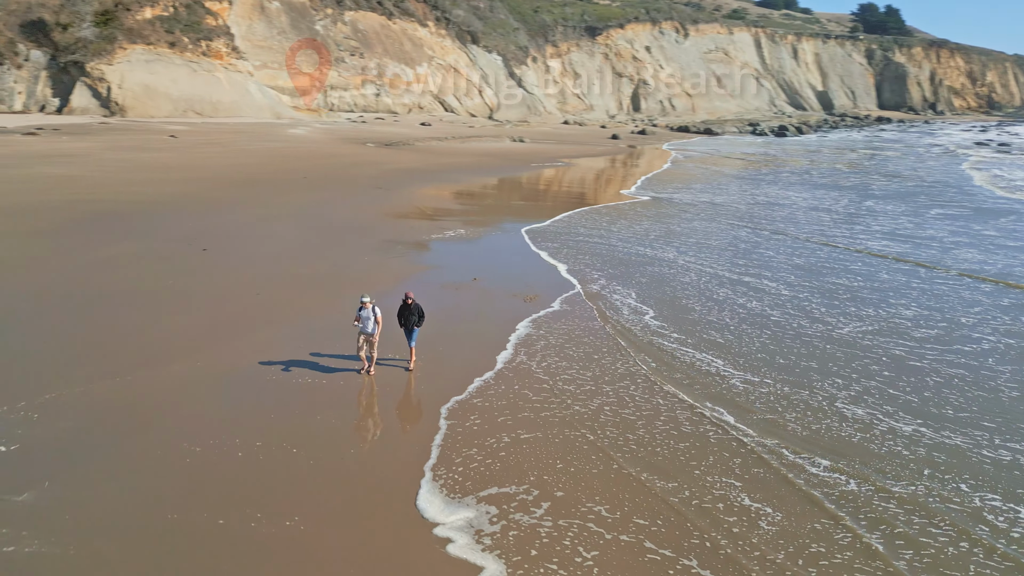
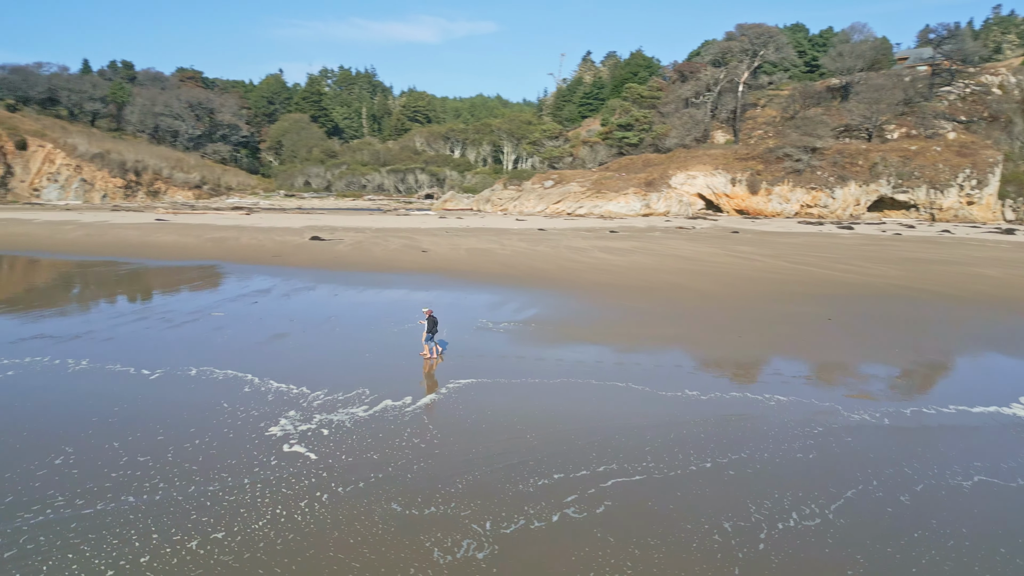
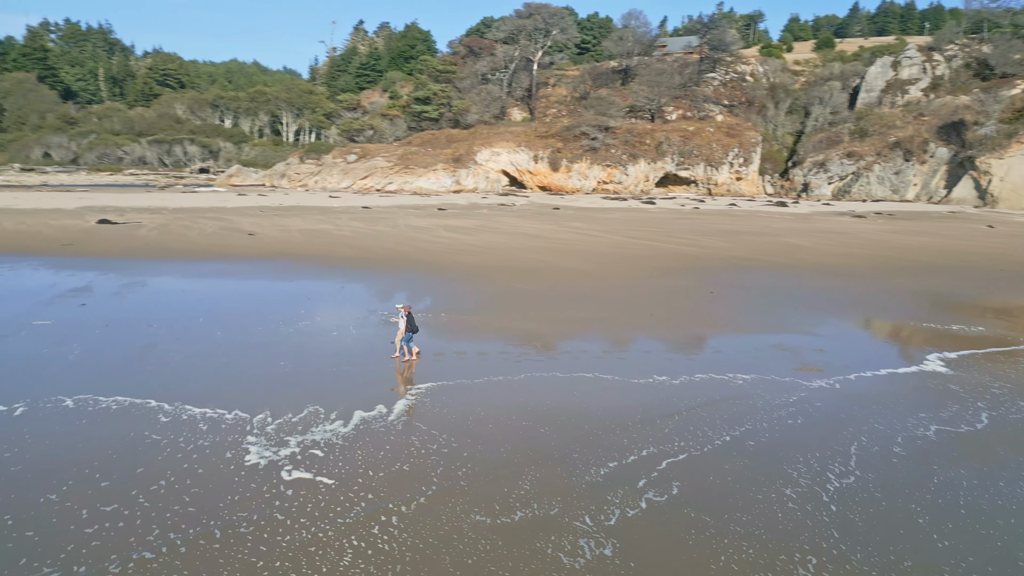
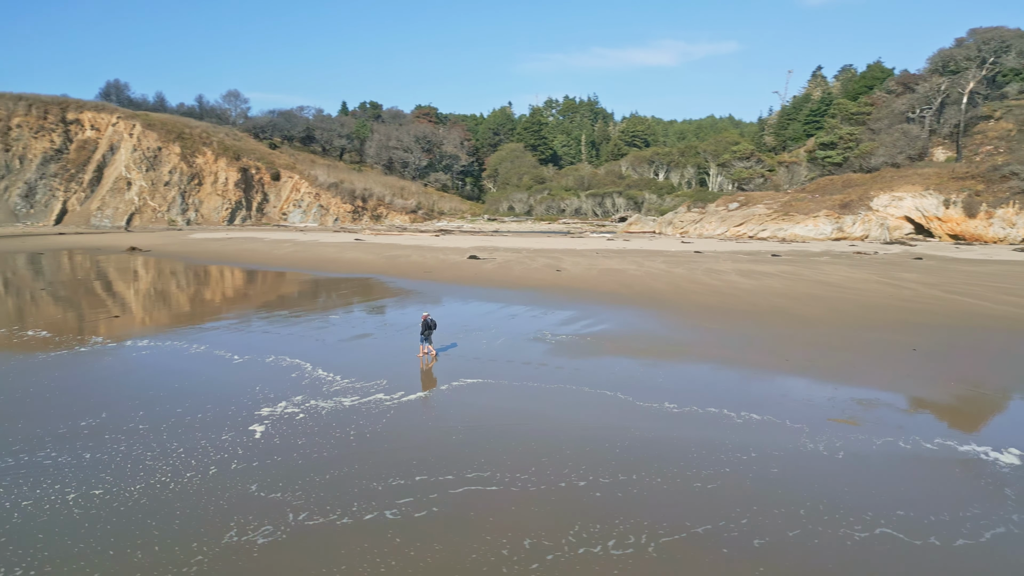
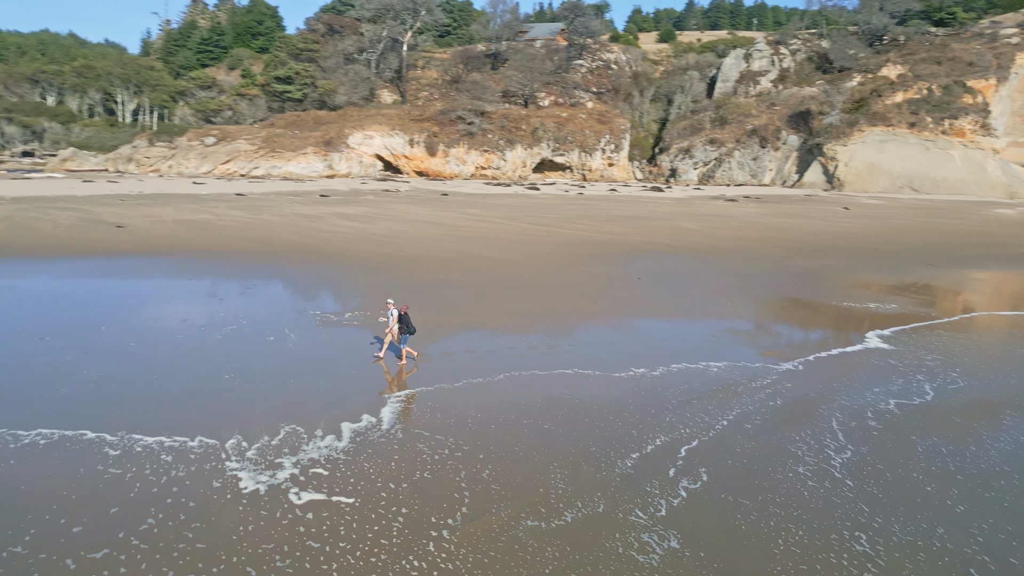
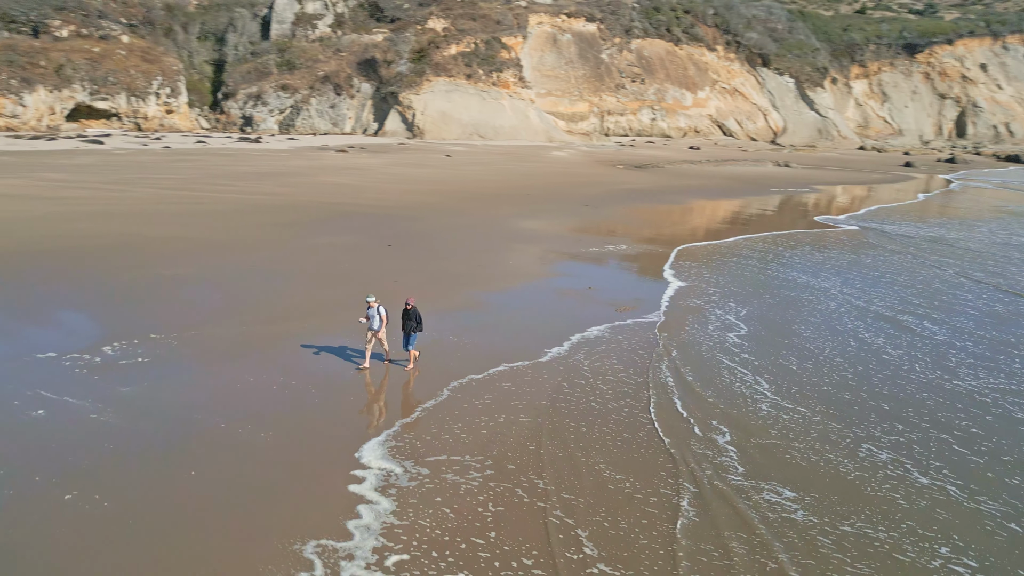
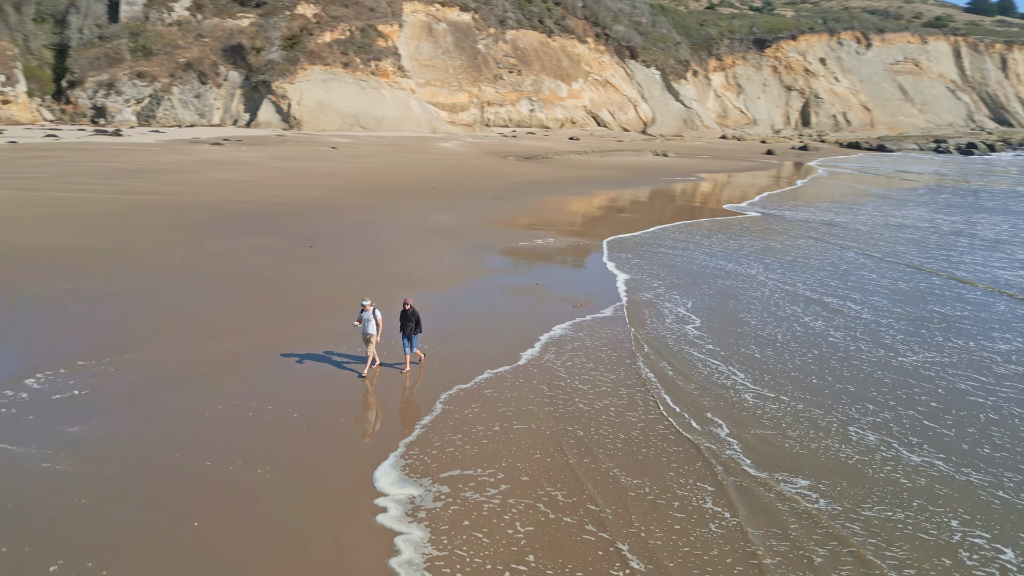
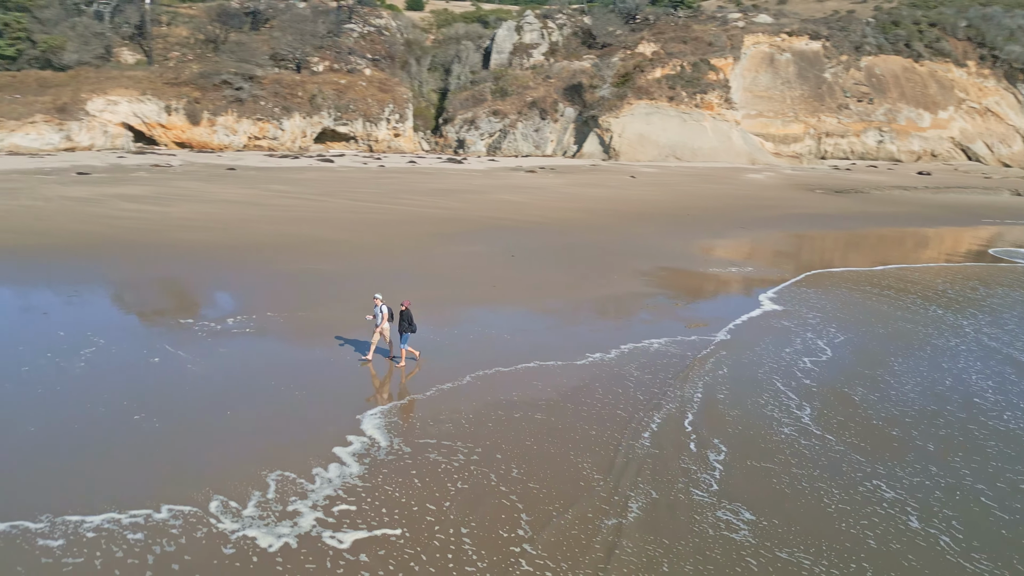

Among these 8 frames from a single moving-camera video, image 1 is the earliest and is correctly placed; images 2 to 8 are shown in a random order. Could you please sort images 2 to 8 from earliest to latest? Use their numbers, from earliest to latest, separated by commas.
7, 6, 8, 5, 3, 2, 4
